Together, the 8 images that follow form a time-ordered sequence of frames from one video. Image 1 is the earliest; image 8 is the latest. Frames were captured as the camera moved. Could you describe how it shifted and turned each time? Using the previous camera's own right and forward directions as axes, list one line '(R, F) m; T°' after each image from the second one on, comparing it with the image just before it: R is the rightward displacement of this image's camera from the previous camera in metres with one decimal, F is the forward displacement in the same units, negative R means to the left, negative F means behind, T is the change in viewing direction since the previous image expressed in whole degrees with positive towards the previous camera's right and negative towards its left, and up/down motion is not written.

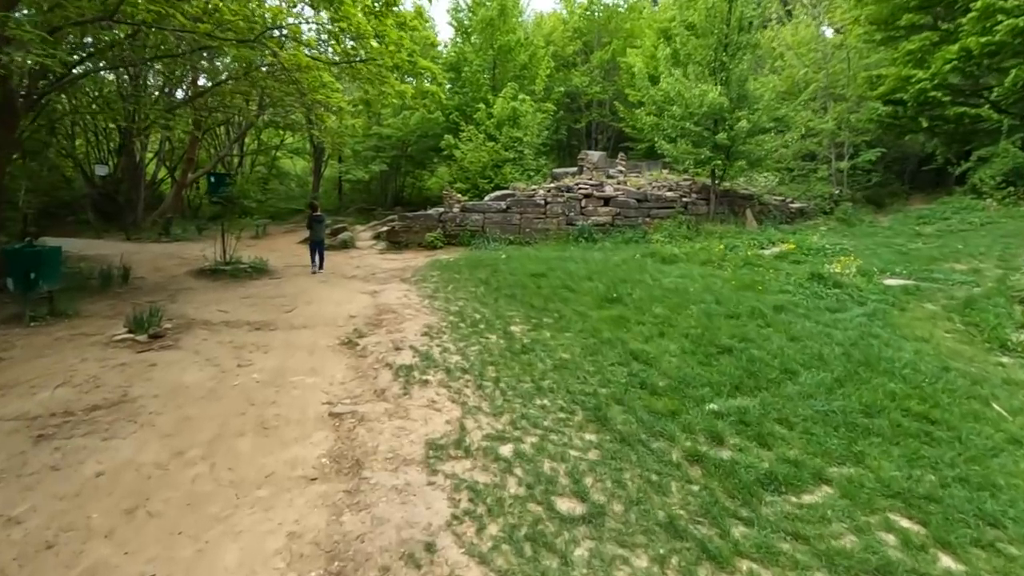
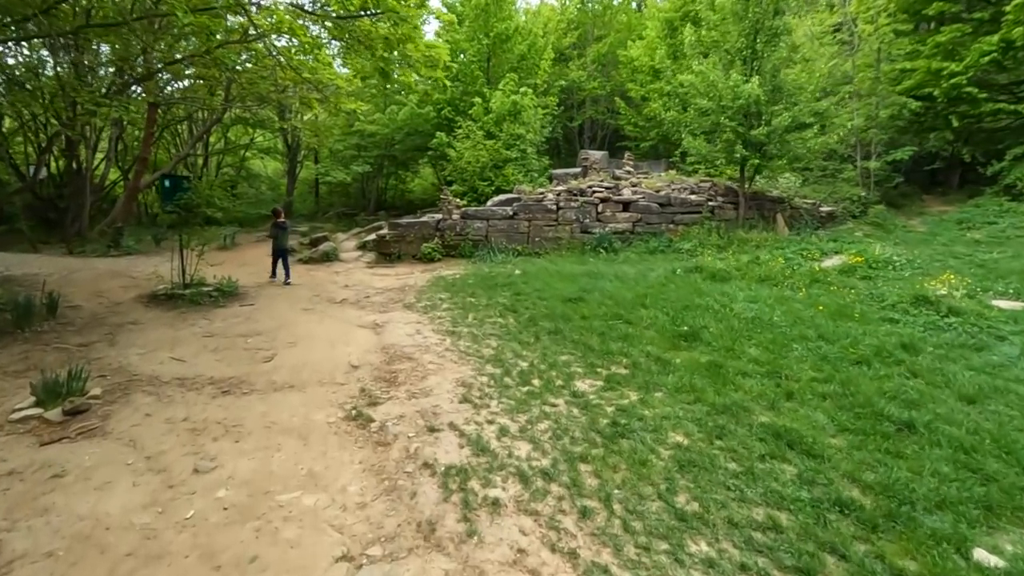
(-0.7, +1.5) m; +3°
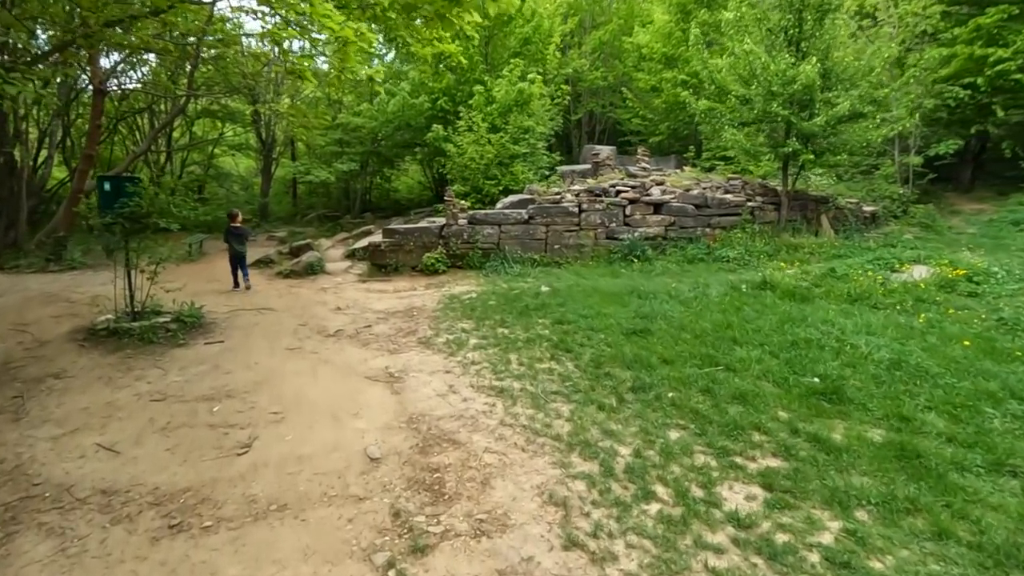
(-0.7, +1.5) m; +2°
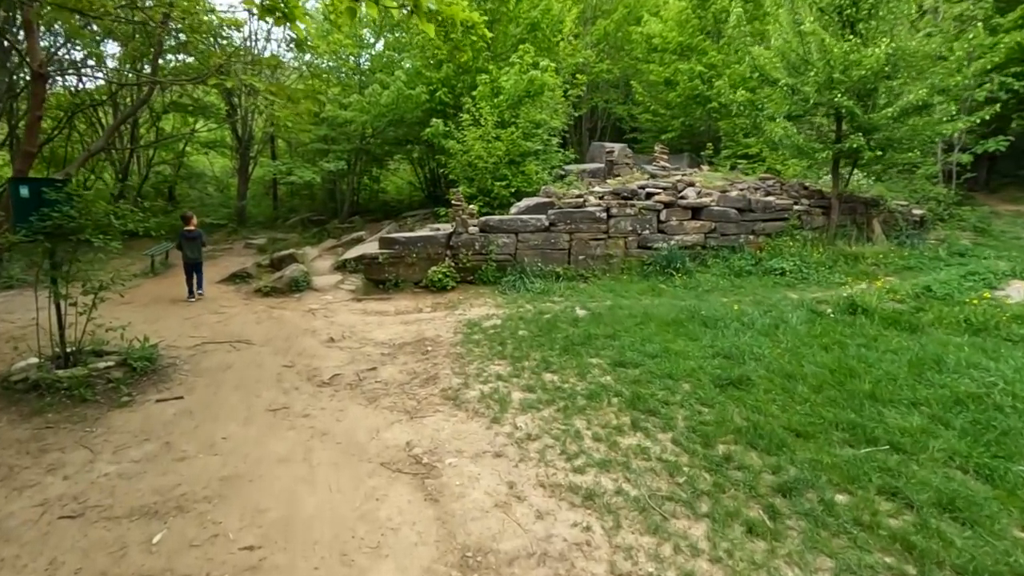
(-0.5, +1.3) m; +2°
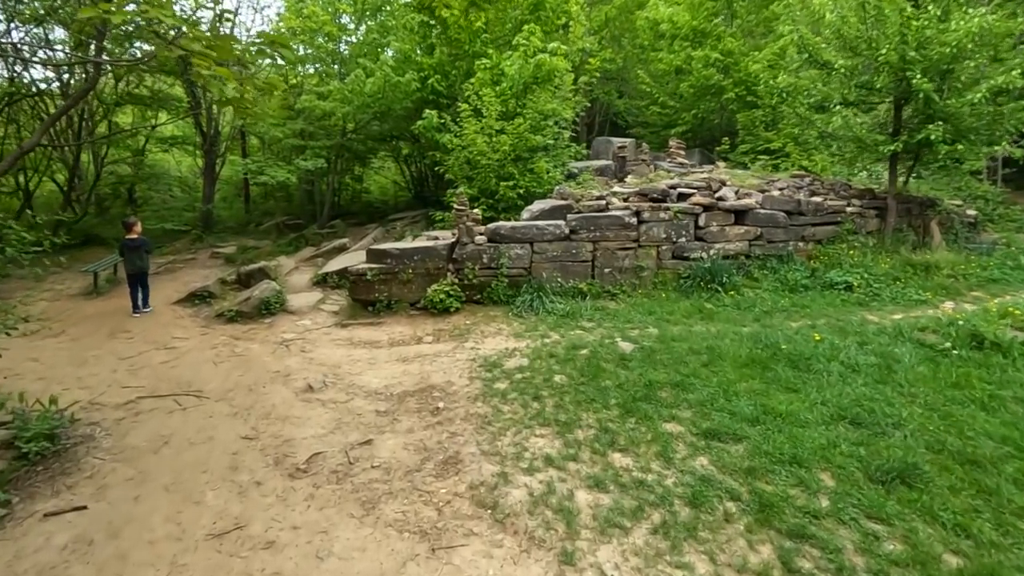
(-0.4, +1.3) m; +2°
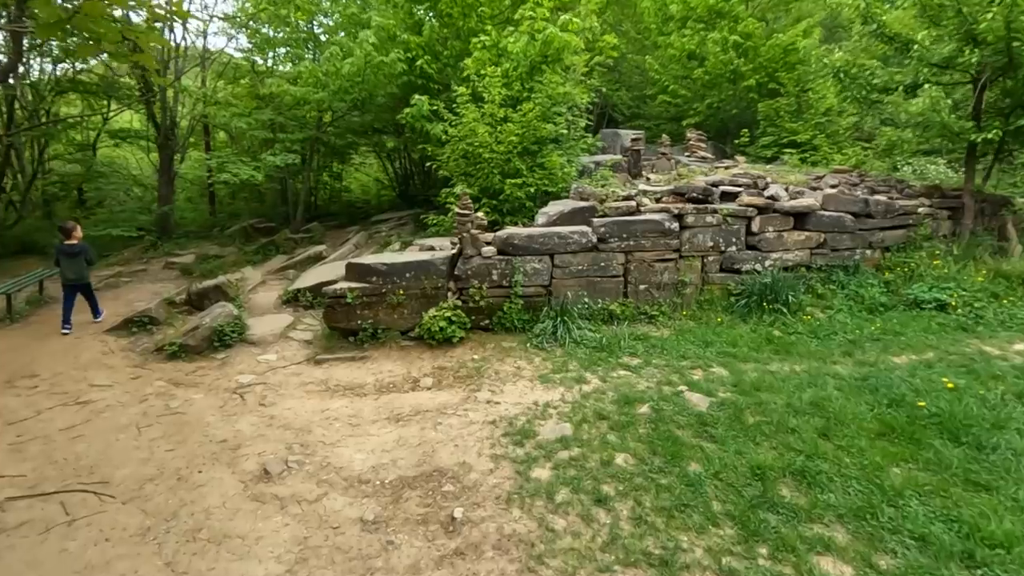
(-0.3, +1.3) m; +2°
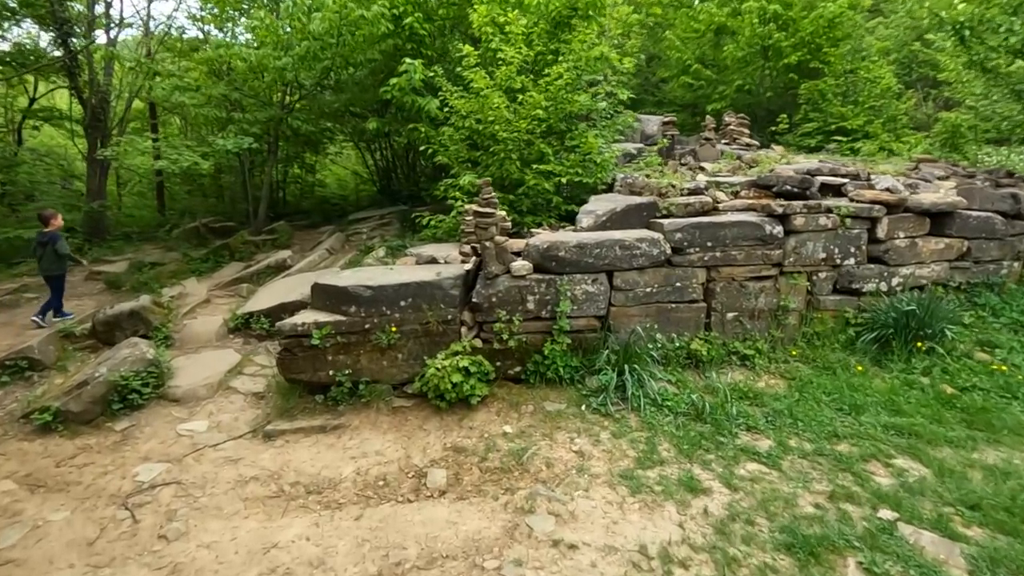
(-0.4, +1.7) m; +2°
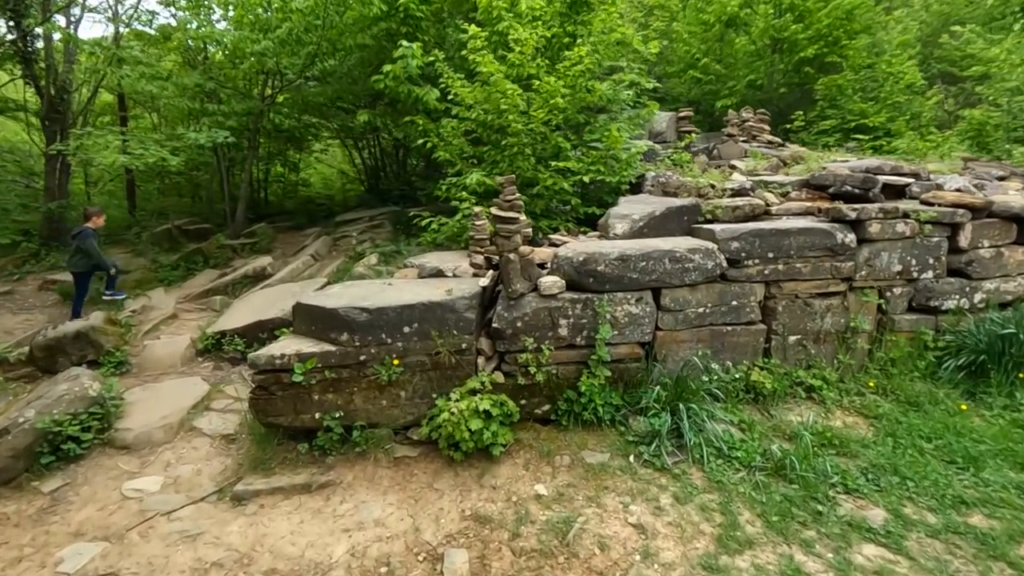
(-0.2, +0.7) m; +1°
